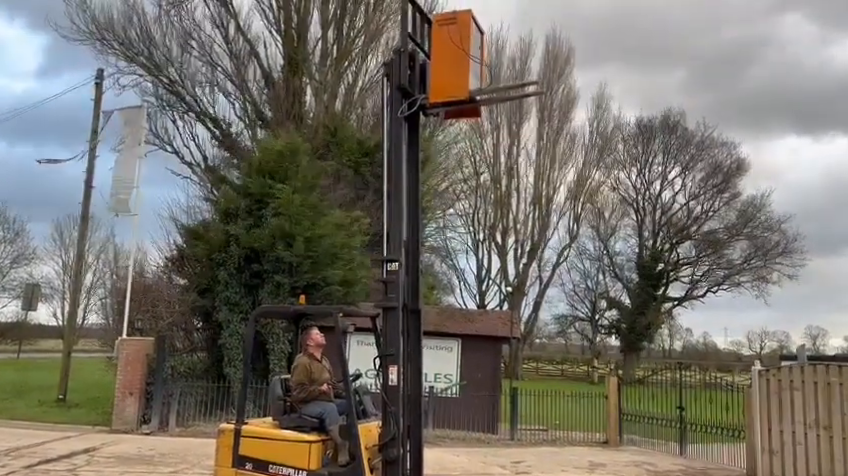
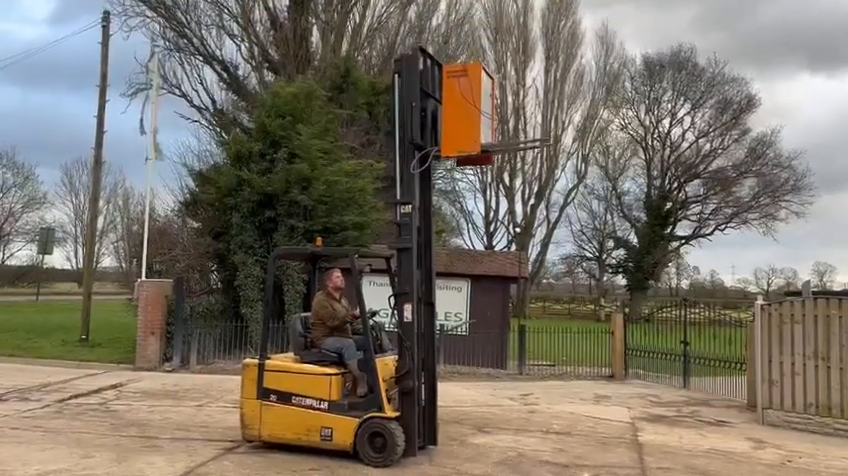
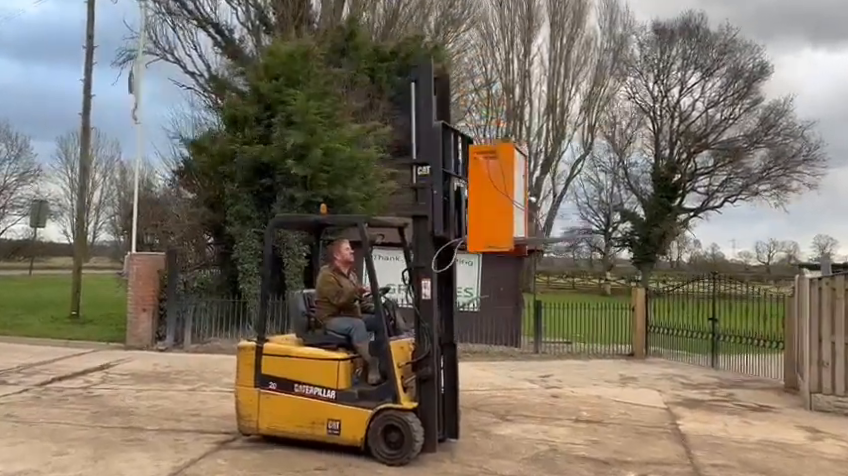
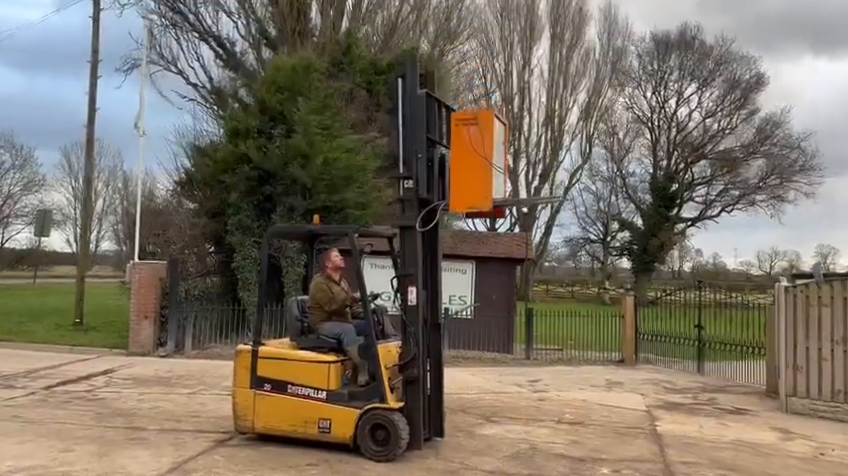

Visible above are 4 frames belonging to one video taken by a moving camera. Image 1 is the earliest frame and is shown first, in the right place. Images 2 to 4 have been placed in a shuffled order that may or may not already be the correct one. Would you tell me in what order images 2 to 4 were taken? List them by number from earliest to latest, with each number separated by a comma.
2, 4, 3
